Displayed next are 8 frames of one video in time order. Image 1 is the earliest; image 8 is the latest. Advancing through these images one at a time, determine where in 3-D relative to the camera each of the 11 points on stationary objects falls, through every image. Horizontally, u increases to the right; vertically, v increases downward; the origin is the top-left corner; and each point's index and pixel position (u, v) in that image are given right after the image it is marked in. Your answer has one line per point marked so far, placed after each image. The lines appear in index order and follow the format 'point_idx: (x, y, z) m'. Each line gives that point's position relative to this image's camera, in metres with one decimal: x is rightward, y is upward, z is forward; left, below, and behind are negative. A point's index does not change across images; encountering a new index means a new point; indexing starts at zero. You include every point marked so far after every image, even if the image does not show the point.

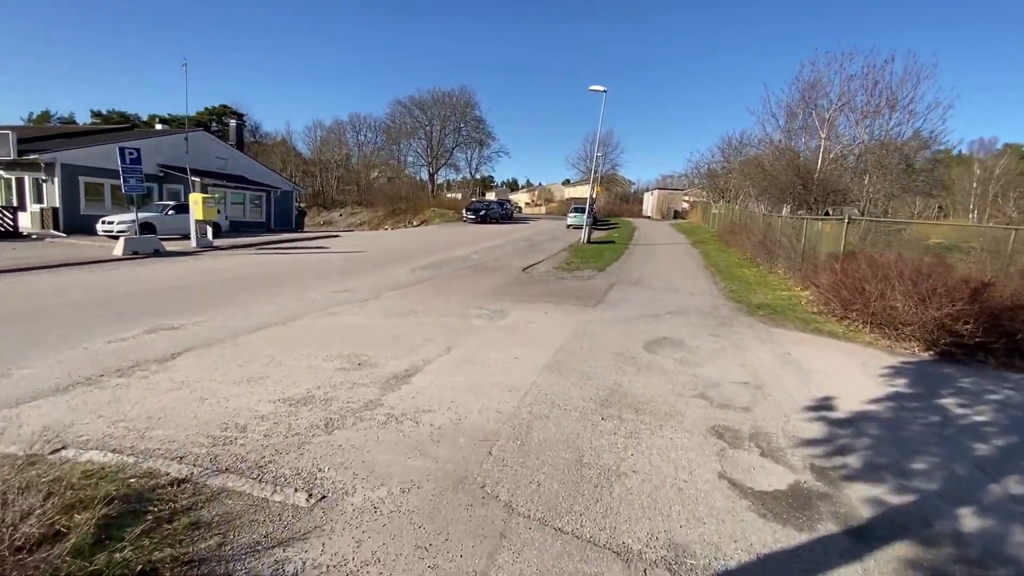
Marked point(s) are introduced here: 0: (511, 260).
0: (-0.1, +0.8, +15.3) m
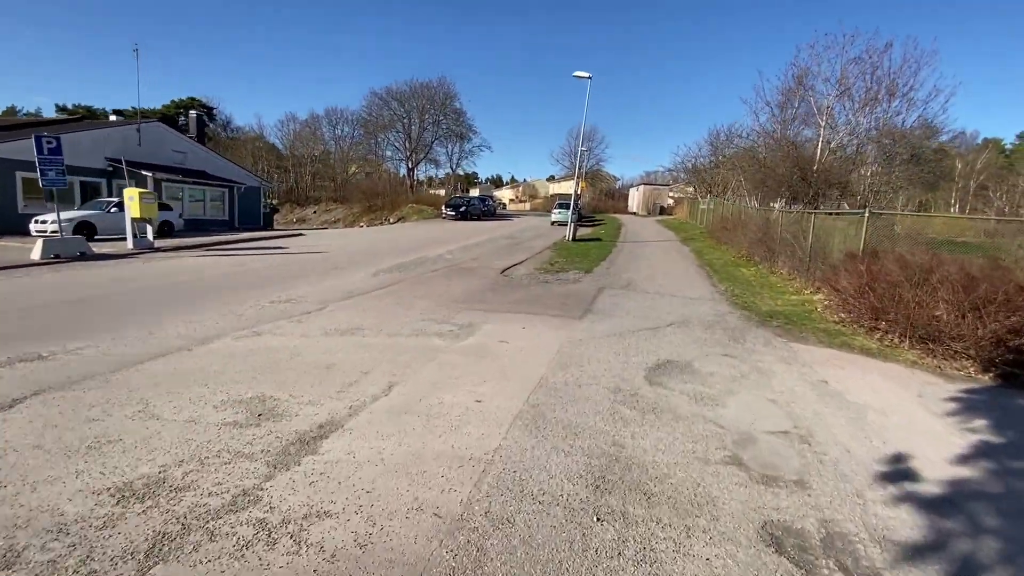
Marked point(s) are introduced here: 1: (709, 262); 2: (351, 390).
0: (-0.7, +0.7, +13.8) m
1: (+5.9, +0.8, +15.2) m
2: (-1.4, -0.9, +4.4) m
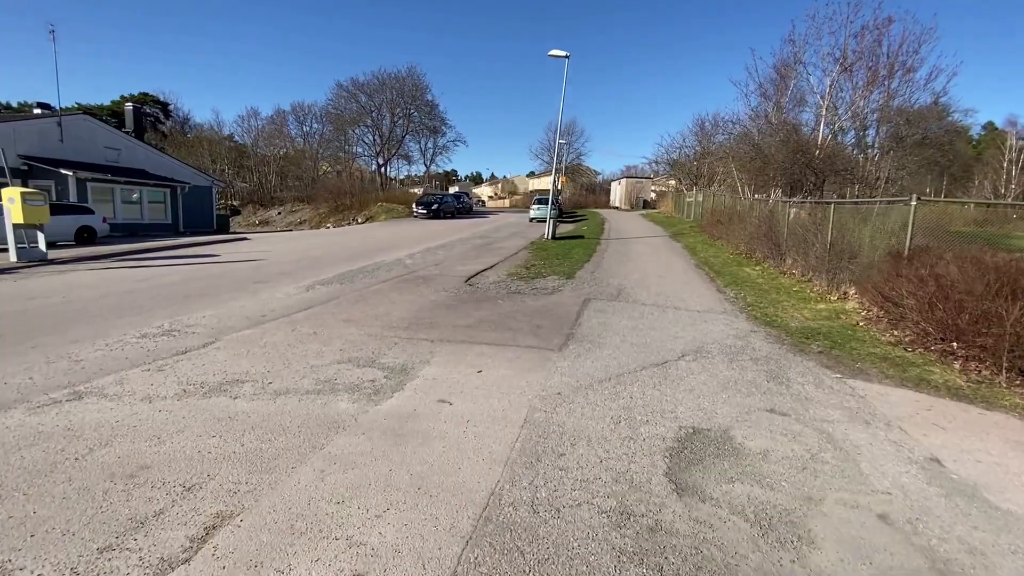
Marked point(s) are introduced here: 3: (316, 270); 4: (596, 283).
0: (-1.4, +0.5, +11.8) m
1: (+5.1, +0.7, +13.4) m
2: (-1.7, -1.2, +2.3) m
3: (-4.2, +0.4, +10.9) m
4: (+1.6, +0.1, +9.6) m
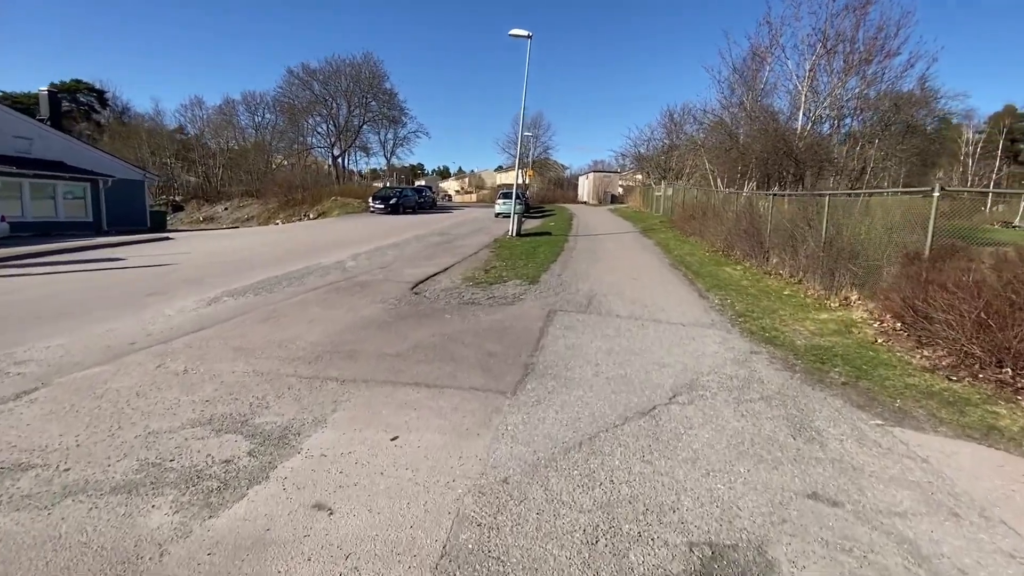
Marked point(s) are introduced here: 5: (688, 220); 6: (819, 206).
0: (-2.3, +0.4, +10.3) m
1: (+4.1, +0.7, +12.3) m
2: (-2.0, -1.4, +0.8) m
3: (-5.0, +0.2, +9.2) m
4: (+0.8, 0.0, +8.3) m
5: (+6.1, +2.4, +17.7) m
6: (+5.4, +1.4, +9.0) m
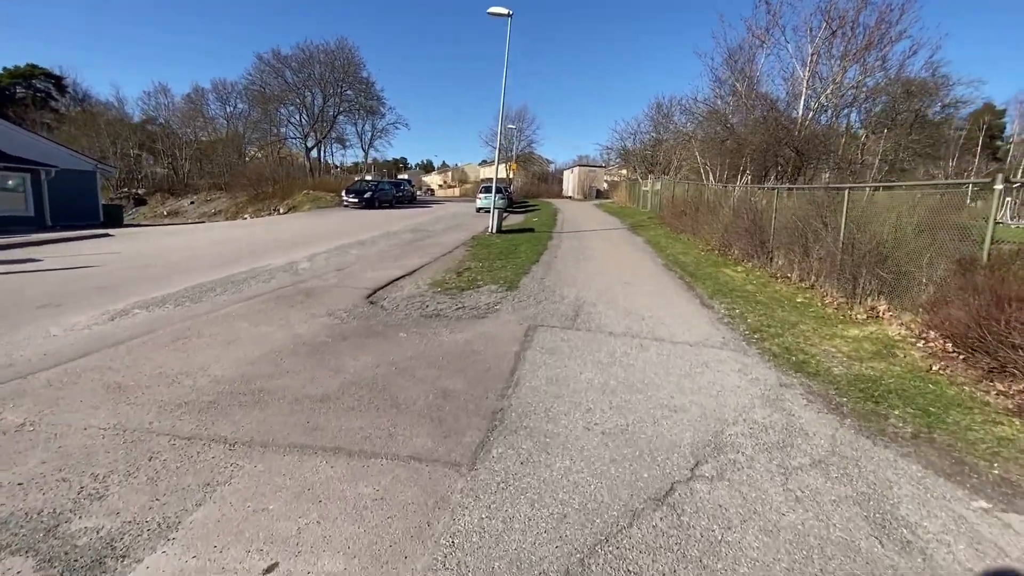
0: (-2.7, +0.3, +9.0) m
1: (+3.6, +0.6, +11.2) m
2: (-2.2, -1.6, -0.4) m
3: (-5.4, +0.1, +7.8) m
4: (+0.5, -0.1, +7.1) m
5: (+5.5, +2.4, +16.7) m
6: (+5.0, +1.3, +8.0) m
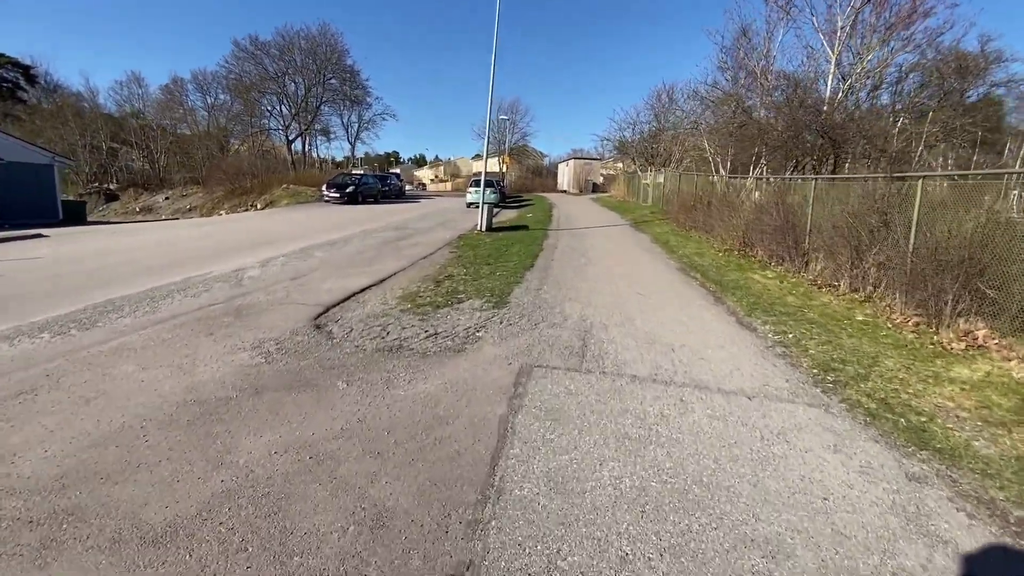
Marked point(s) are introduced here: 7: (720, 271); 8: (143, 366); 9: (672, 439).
0: (-2.8, +0.1, +7.5) m
1: (+3.4, +0.5, +9.7) m
2: (-2.2, -1.9, -1.9) m
3: (-5.5, -0.1, +6.3) m
4: (+0.3, -0.3, +5.6) m
5: (+5.2, +2.3, +15.2) m
6: (+4.9, +1.2, +6.5) m
7: (+3.7, +0.3, +9.0) m
8: (-3.0, -0.6, +4.2) m
9: (+1.0, -0.9, +3.1) m
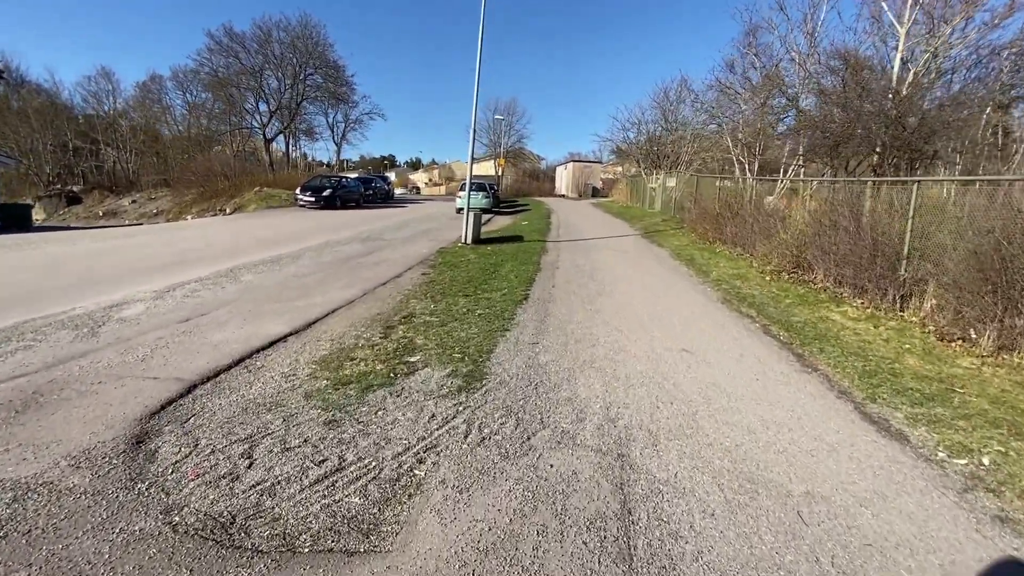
0: (-3.0, -0.4, +5.1) m
1: (+3.3, -0.1, +7.4) m
2: (-2.3, -2.3, -4.3) m
3: (-5.7, -0.6, +3.9) m
4: (+0.2, -0.8, +3.2) m
5: (+5.0, +1.7, +12.9) m
6: (+4.7, +0.7, +4.2) m
7: (+3.5, -0.2, +6.7) m
8: (-3.2, -1.1, +1.9) m
9: (+0.8, -1.4, +0.8) m
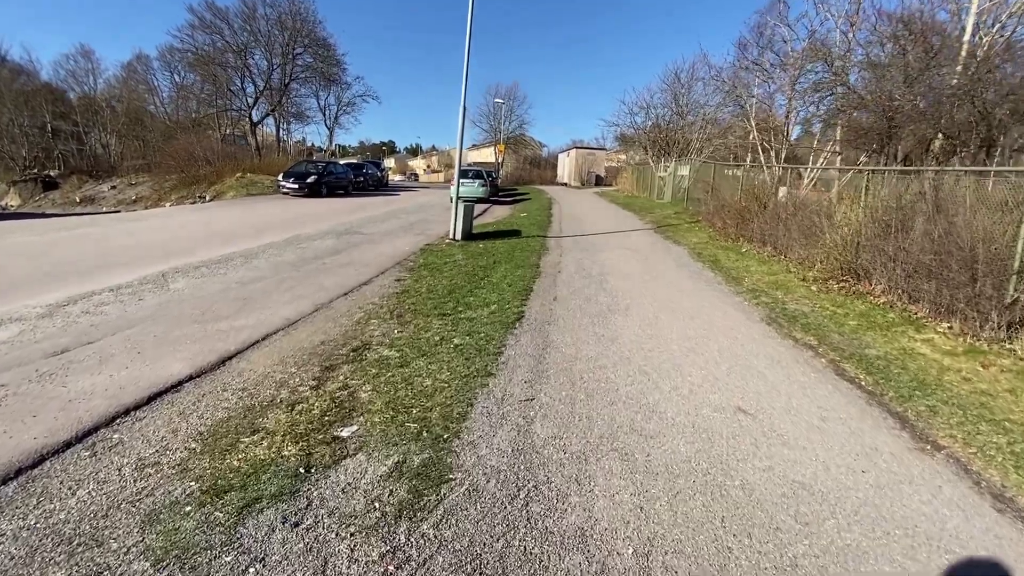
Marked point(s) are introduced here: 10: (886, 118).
0: (-3.1, -0.6, +3.7) m
1: (+3.2, -0.2, +6.0) m
2: (-2.5, -2.7, -5.6) m
3: (-5.8, -0.8, +2.5) m
4: (+0.1, -1.1, +1.9) m
5: (+4.9, +1.7, +11.4) m
6: (+4.6, +0.4, +2.8) m
7: (+3.4, -0.4, +5.3) m
8: (-3.3, -1.3, +0.5) m
9: (+0.7, -1.7, -0.6) m
10: (+5.8, +2.7, +8.1) m
